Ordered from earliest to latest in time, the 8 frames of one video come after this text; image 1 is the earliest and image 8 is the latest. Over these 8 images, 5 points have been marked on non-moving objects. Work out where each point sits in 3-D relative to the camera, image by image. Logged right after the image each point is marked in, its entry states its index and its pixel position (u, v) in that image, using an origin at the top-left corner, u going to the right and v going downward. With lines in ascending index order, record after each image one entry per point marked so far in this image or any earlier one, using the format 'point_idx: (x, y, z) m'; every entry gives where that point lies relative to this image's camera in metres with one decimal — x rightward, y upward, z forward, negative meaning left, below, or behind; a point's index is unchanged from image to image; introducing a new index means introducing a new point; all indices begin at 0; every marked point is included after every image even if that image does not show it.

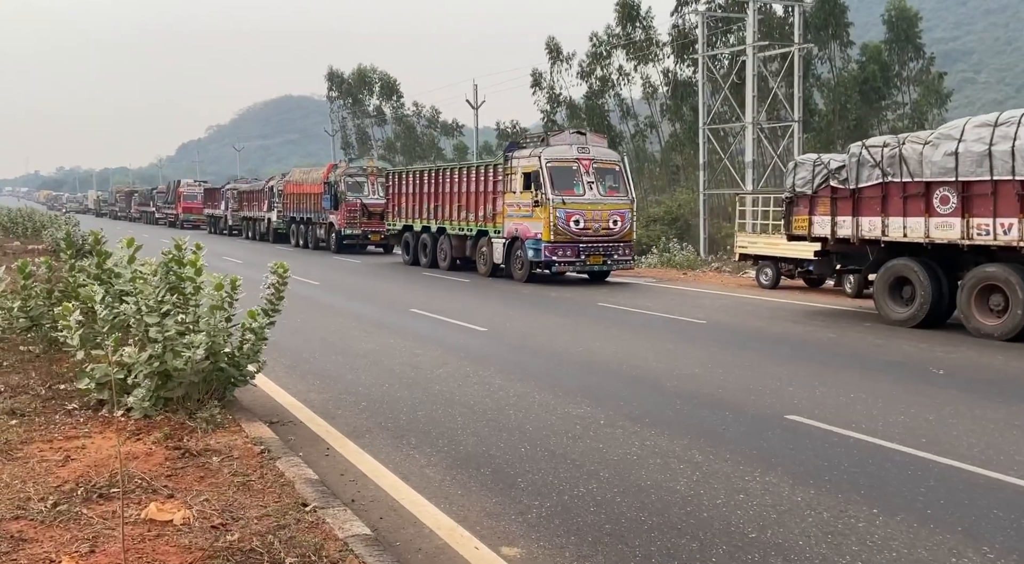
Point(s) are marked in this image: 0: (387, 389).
0: (-1.1, -0.9, +8.0) m
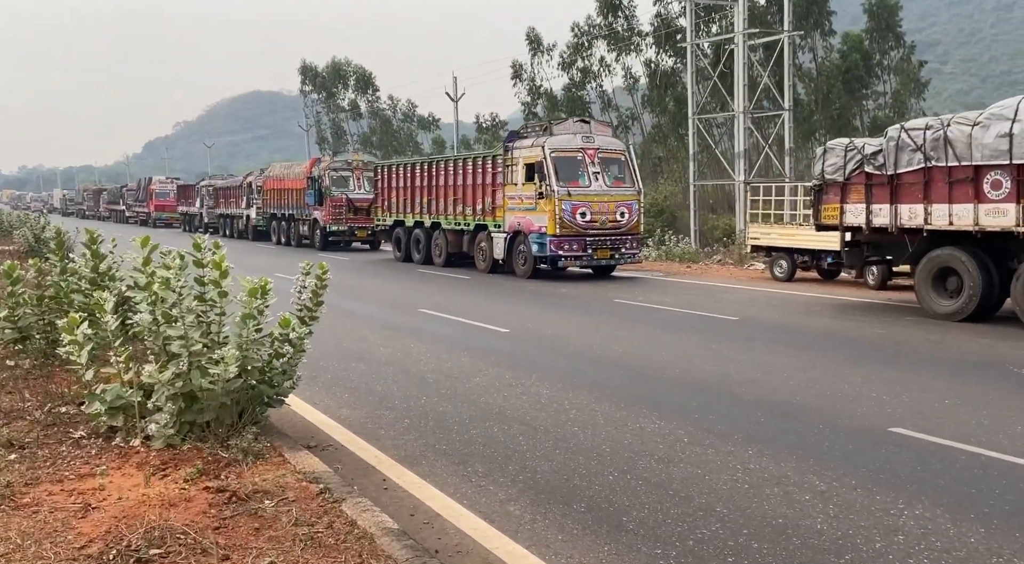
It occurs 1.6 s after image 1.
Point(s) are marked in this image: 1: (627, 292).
0: (-0.6, -0.9, +7.2) m
1: (+2.0, -0.2, +16.7) m
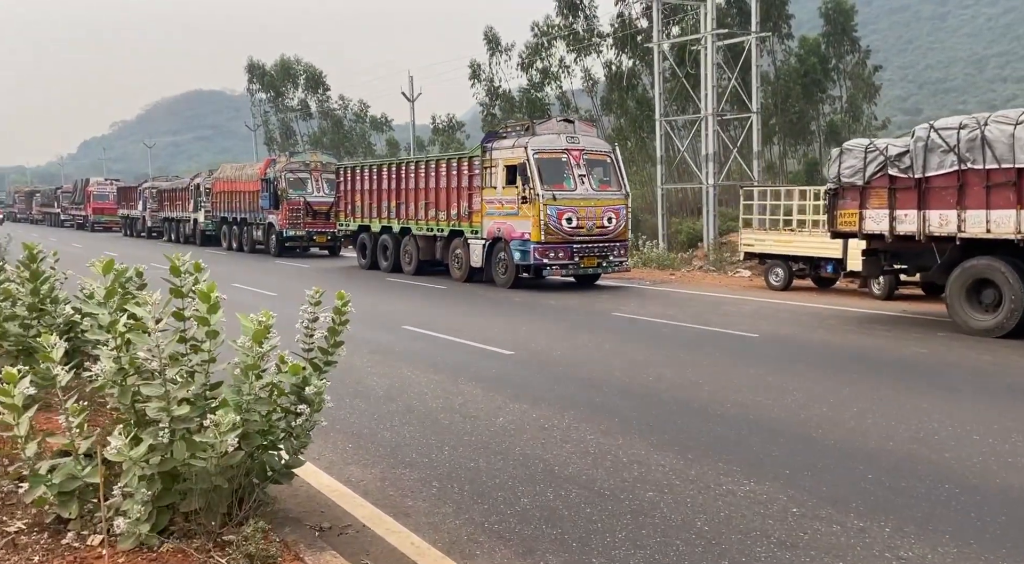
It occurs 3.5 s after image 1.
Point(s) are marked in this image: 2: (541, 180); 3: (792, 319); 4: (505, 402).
0: (-0.4, -1.1, +5.9) m
1: (+1.7, -0.3, +15.5) m
2: (+0.5, +1.9, +18.0) m
3: (+3.7, -0.5, +12.6) m
4: (-0.1, -0.9, +7.5) m
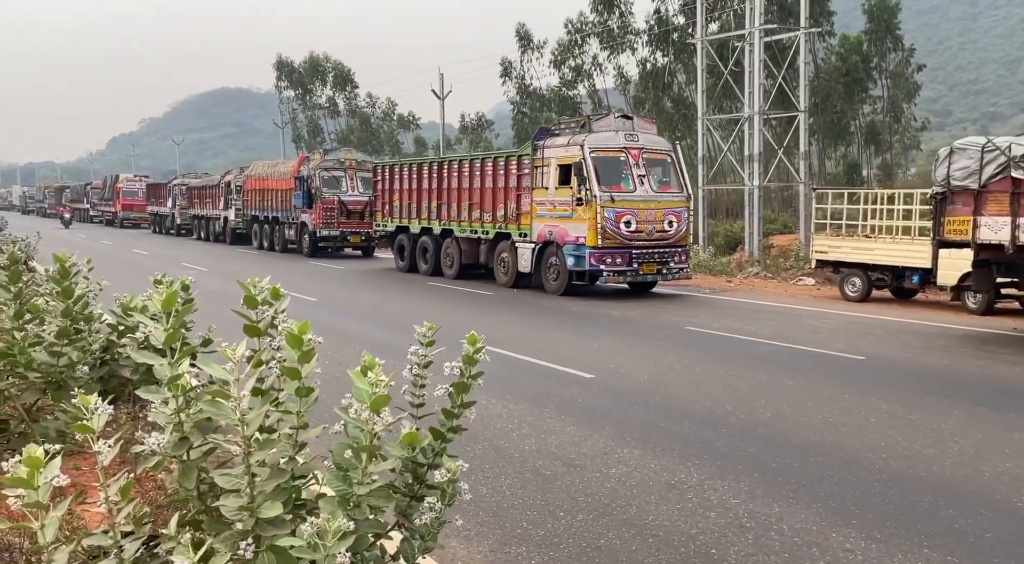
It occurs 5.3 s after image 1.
0: (+0.3, -1.2, +4.7) m
1: (+2.6, -0.5, +14.3) m
2: (+1.5, +1.8, +16.9) m
3: (+4.5, -0.7, +11.3) m
4: (+0.7, -1.1, +6.3) m
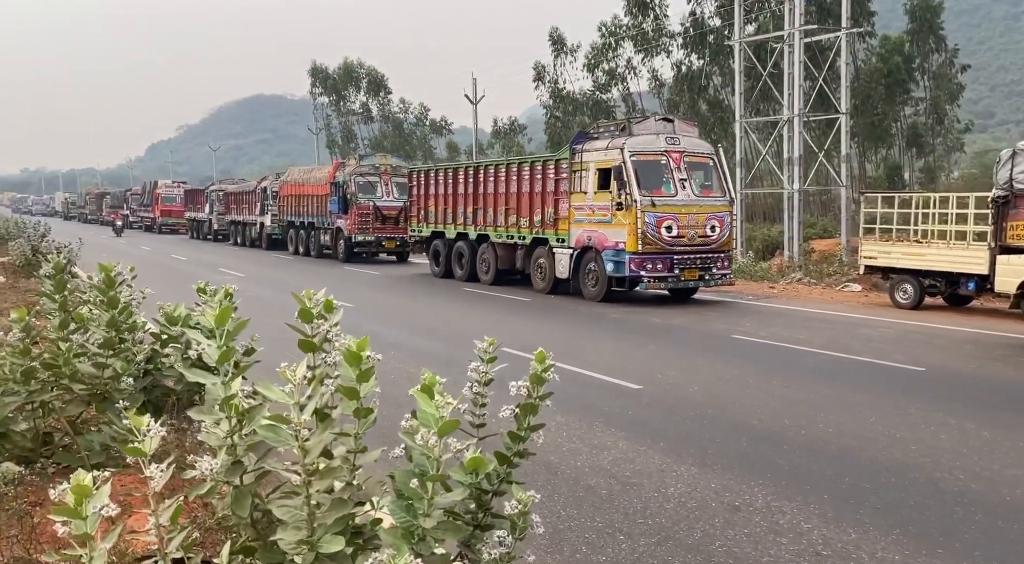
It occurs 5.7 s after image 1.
0: (+0.6, -1.3, +4.5) m
1: (+3.2, -0.6, +14.0) m
2: (+2.2, +1.7, +16.6) m
3: (+5.0, -0.7, +11.0) m
4: (+1.0, -1.1, +6.1) m
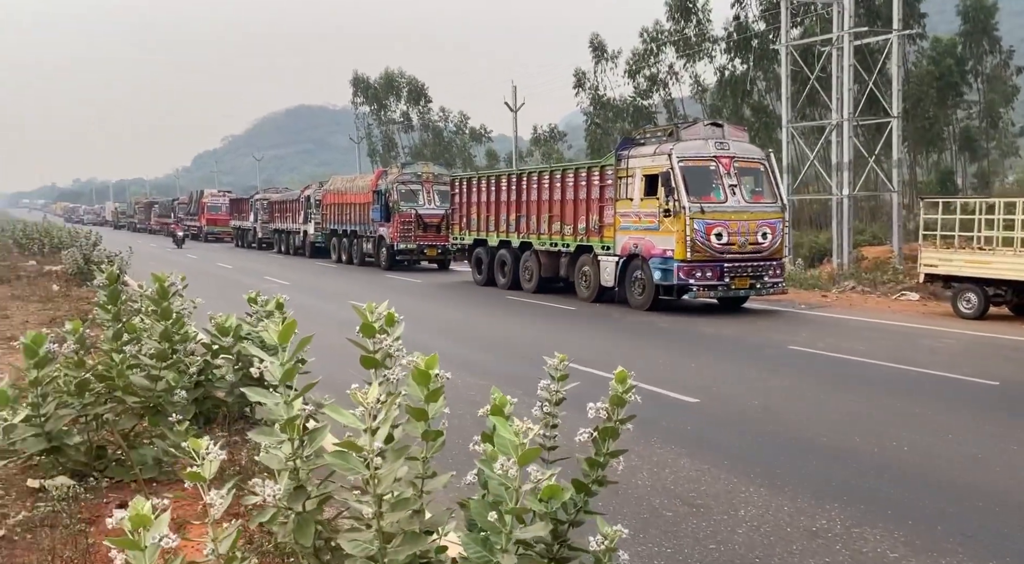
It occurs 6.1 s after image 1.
0: (+0.9, -1.3, +4.3) m
1: (+3.9, -0.7, +13.7) m
2: (+3.0, +1.5, +16.3) m
3: (+5.6, -0.8, +10.5) m
4: (+1.4, -1.2, +5.8) m
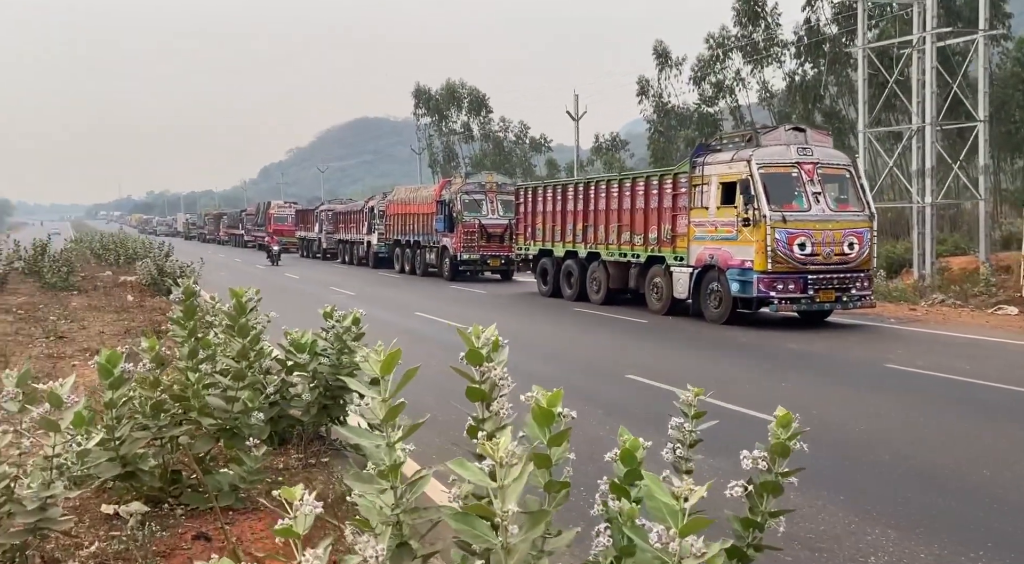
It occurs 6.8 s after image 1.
0: (+1.3, -1.4, +3.7) m
1: (+4.9, -0.9, +13.0) m
2: (+4.2, +1.3, +15.6) m
3: (+6.4, -1.0, +9.7) m
4: (+1.9, -1.3, +5.3) m
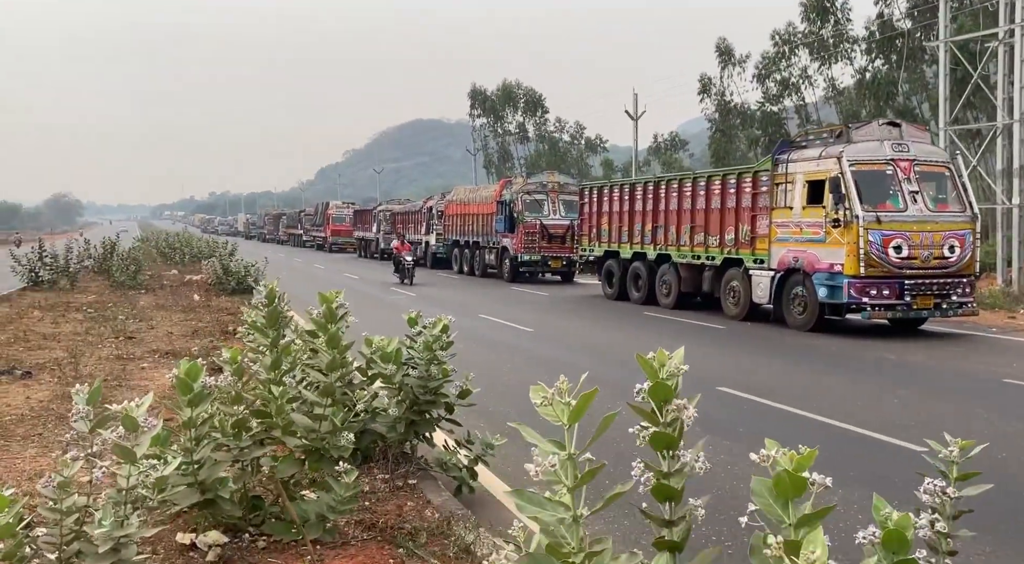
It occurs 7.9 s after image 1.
0: (+1.9, -1.5, +3.0) m
1: (+6.0, -1.0, +12.0) m
2: (+5.4, +1.3, +14.7) m
3: (+7.3, -1.1, +8.7) m
4: (+2.5, -1.4, +4.5) m
